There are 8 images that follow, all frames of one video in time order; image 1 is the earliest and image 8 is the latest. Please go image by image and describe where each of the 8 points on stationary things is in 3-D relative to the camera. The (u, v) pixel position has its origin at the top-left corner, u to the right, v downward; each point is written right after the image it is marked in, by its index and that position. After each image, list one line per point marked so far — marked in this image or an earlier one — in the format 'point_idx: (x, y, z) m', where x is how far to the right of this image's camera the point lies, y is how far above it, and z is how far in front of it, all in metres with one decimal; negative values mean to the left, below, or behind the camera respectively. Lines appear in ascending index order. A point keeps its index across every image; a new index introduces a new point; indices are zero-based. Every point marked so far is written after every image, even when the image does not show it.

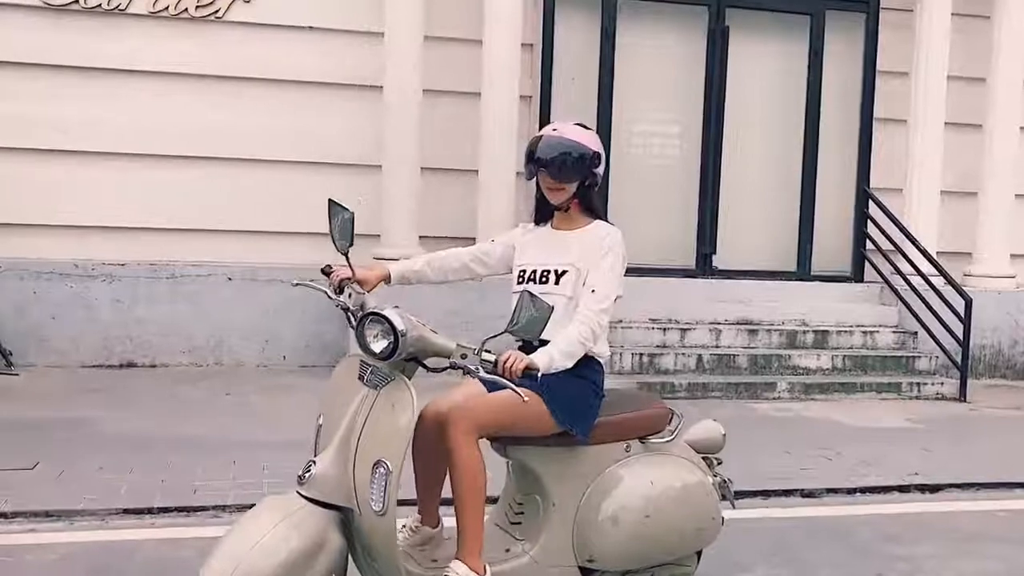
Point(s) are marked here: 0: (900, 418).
0: (+3.0, -1.0, +7.8) m
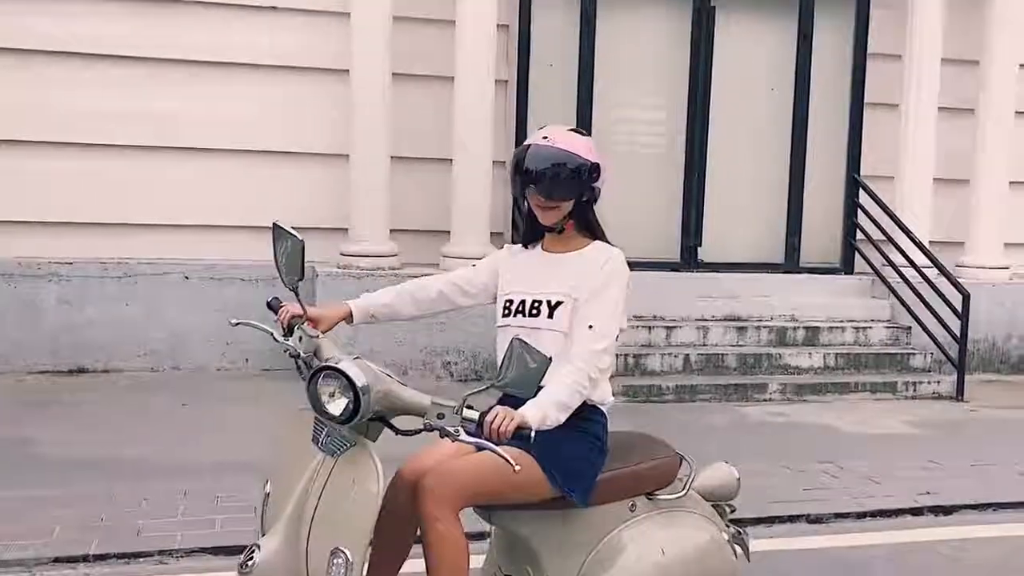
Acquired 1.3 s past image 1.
0: (+2.8, -1.0, +7.4) m
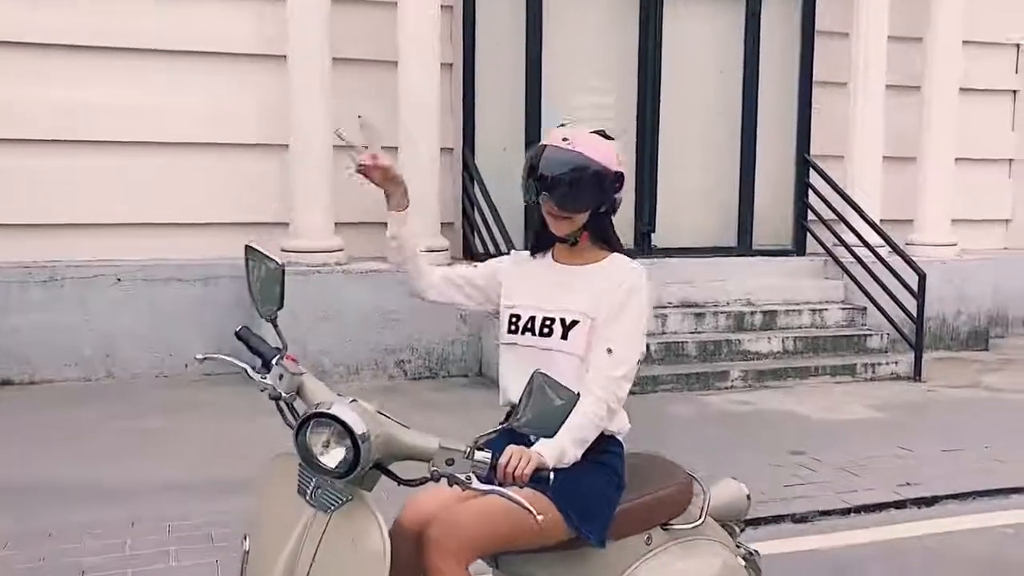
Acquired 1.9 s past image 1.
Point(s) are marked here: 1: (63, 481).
0: (+2.5, -0.8, +7.3) m
1: (-2.3, -1.0, +5.1) m
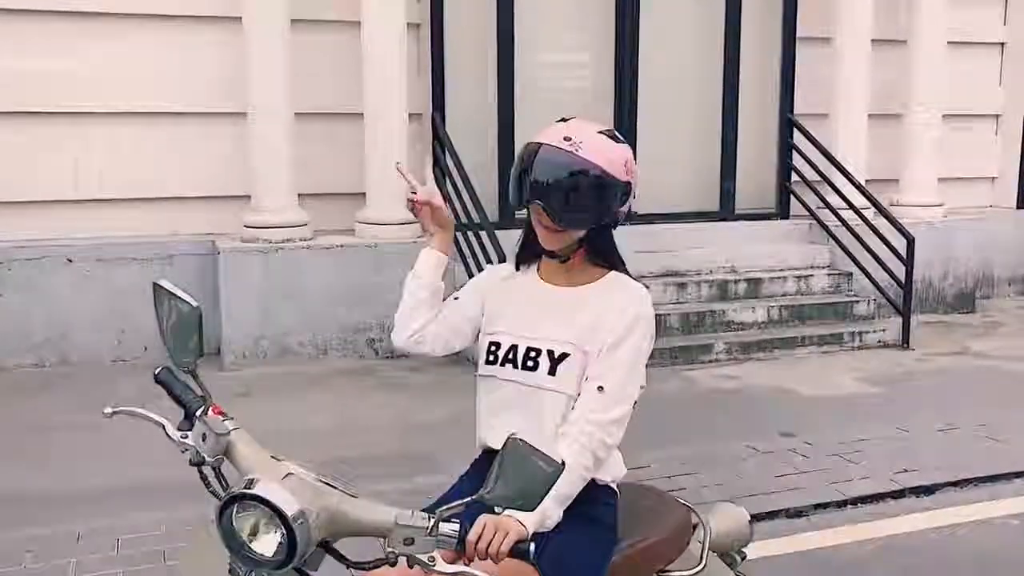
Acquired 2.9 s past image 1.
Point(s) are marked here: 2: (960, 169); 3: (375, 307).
0: (+2.3, -0.6, +7.0) m
1: (-2.4, -0.9, +4.8) m
2: (+4.4, +1.2, +10.0) m
3: (-1.0, -0.1, +7.2) m
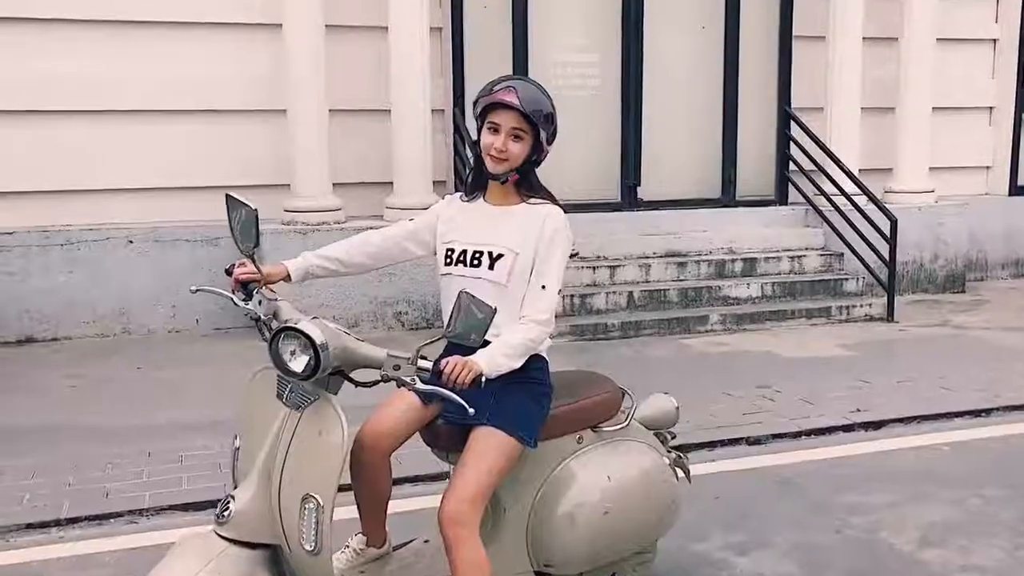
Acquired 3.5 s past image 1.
0: (+2.4, -0.4, +7.7) m
1: (-2.3, -0.7, +5.7) m
2: (+4.6, +1.4, +10.6) m
3: (-0.9, 0.0, +8.0) m
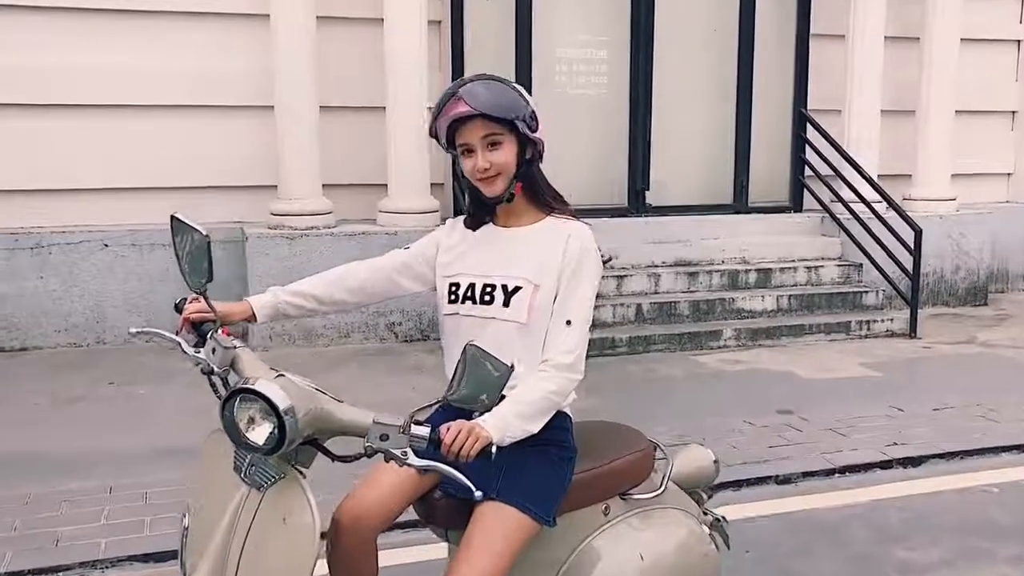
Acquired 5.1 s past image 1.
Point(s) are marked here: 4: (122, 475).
0: (+2.4, -0.5, +7.2) m
1: (-2.3, -0.8, +5.1) m
2: (+4.6, +1.2, +10.1) m
3: (-0.9, 0.0, +7.5) m
4: (-1.8, -0.9, +4.7) m
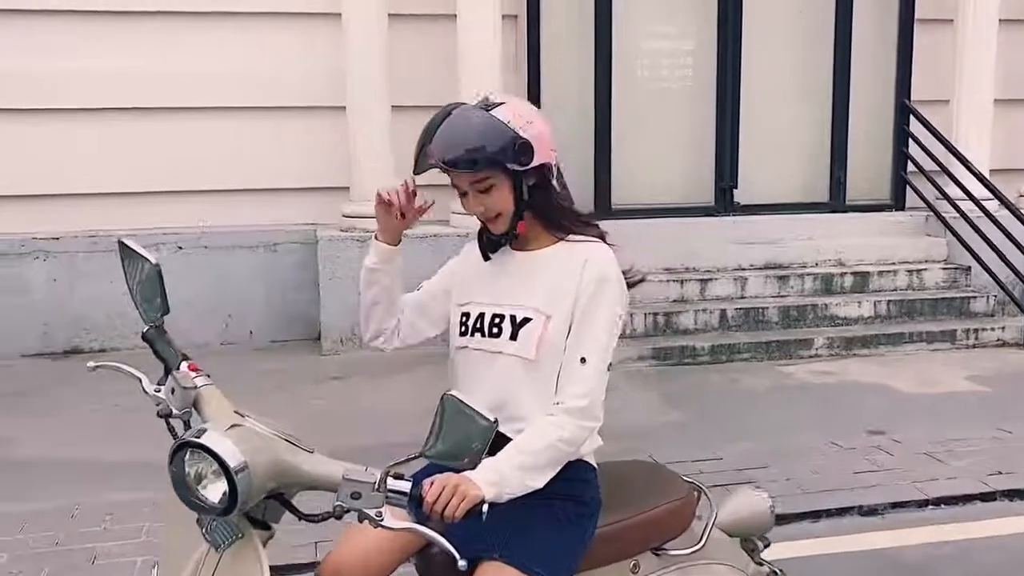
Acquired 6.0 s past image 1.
0: (+2.9, -0.6, +6.7) m
1: (-2.0, -0.8, +5.1) m
2: (+5.4, +1.2, +9.3) m
3: (-0.3, -0.1, +7.2) m
4: (-1.5, -0.9, +4.6) m
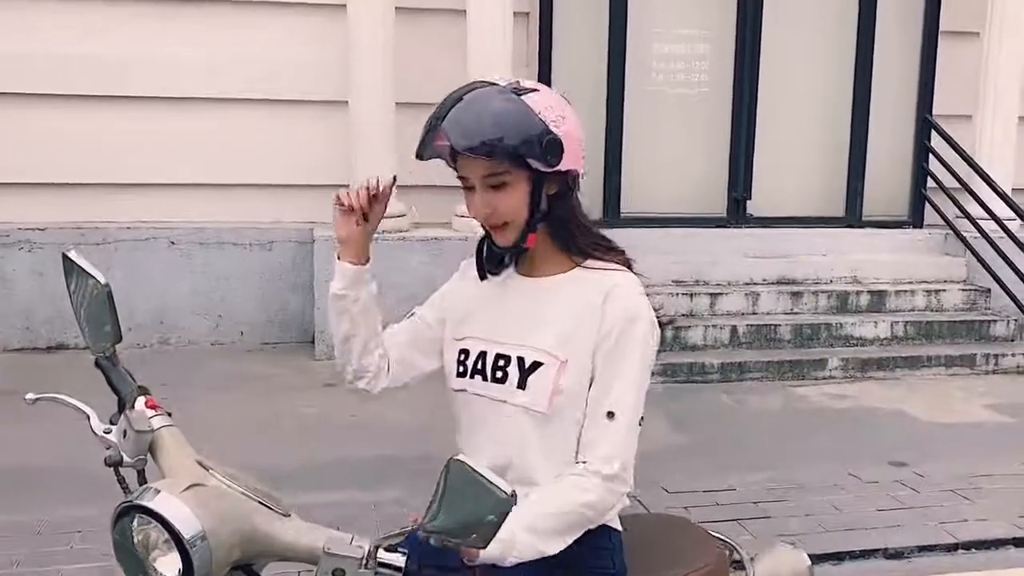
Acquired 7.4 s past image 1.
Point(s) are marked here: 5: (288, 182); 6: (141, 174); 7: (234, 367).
0: (+2.9, -0.7, +6.4) m
1: (-2.0, -0.8, +4.8) m
2: (+5.4, +1.0, +9.0) m
3: (-0.3, -0.1, +6.9) m
4: (-1.5, -0.9, +4.3) m
5: (-1.6, +0.8, +7.2) m
6: (-2.6, +0.8, +7.0) m
7: (-1.8, -0.5, +6.6) m
